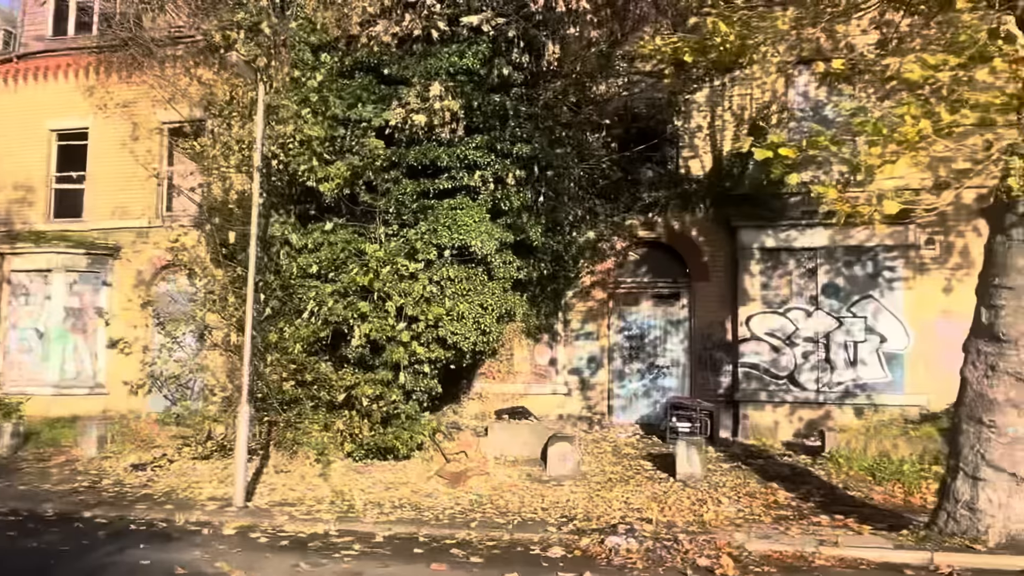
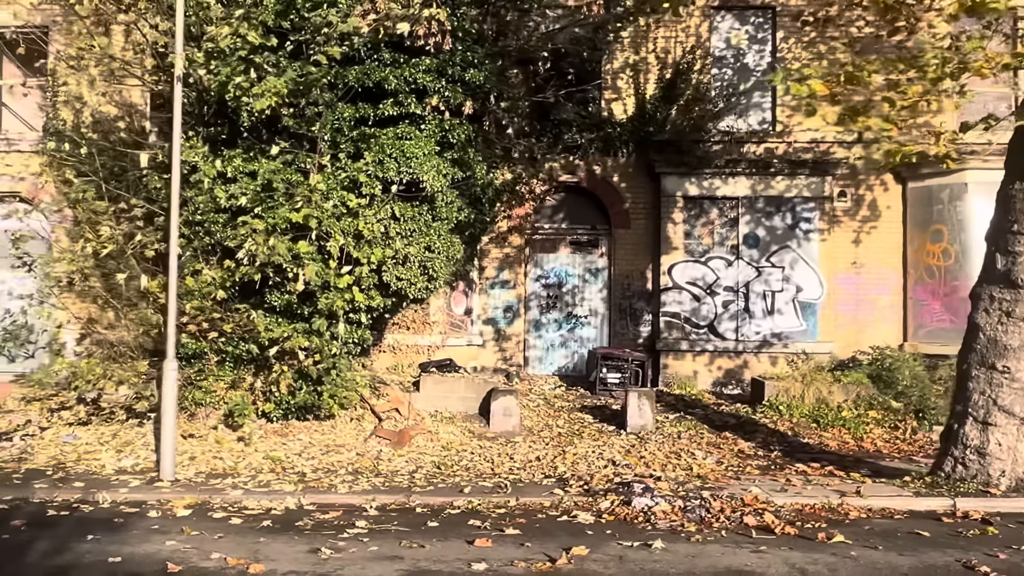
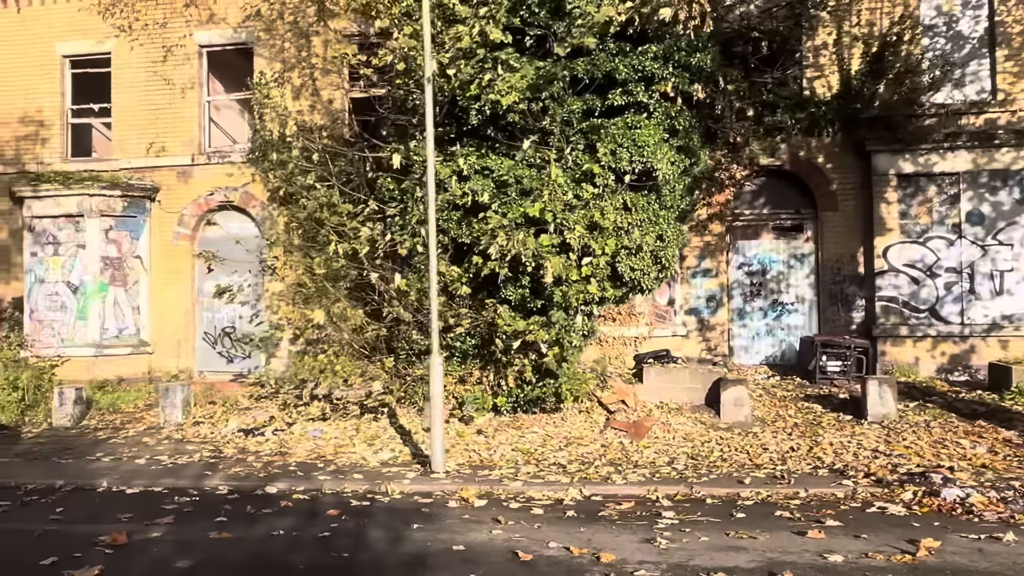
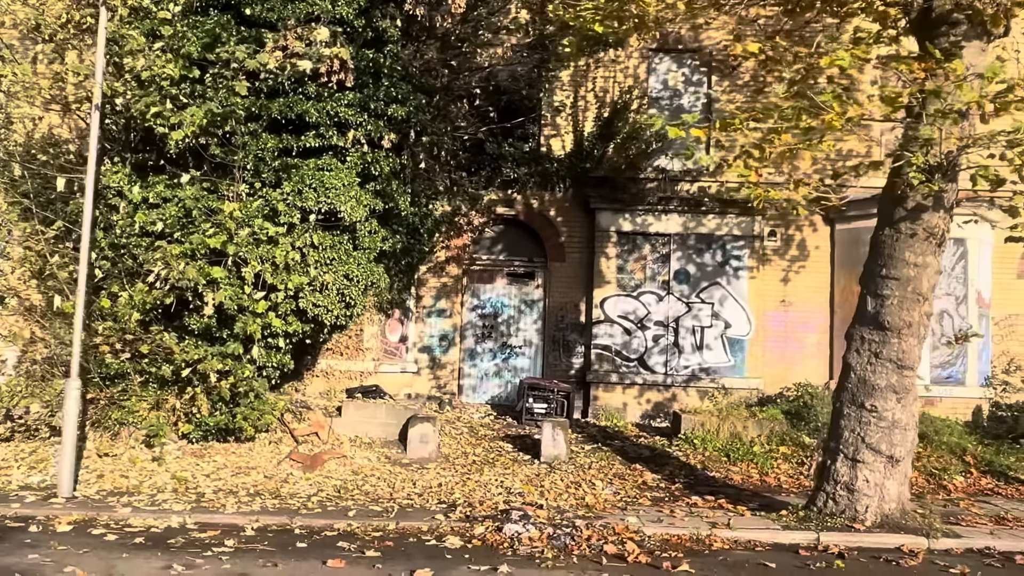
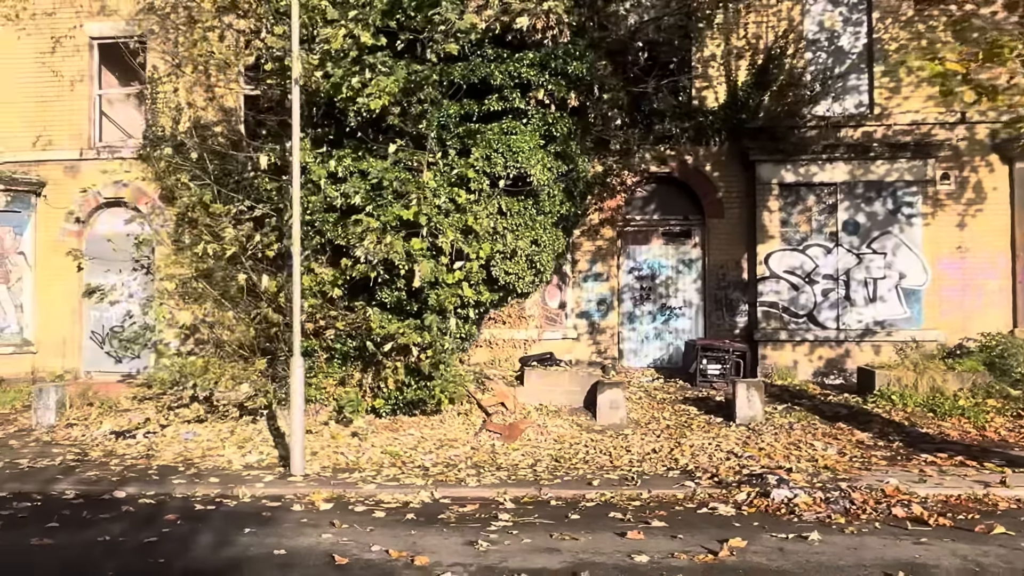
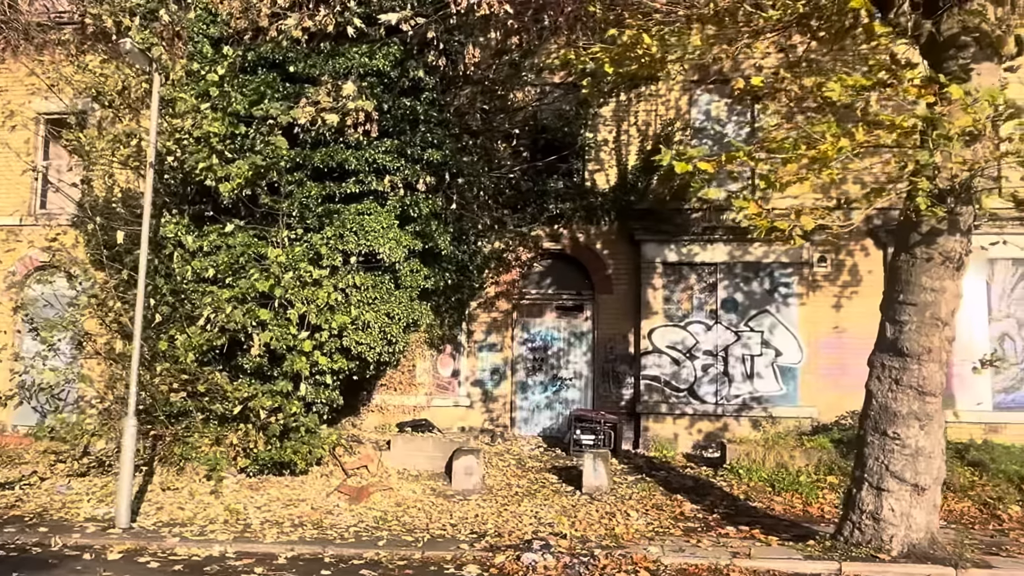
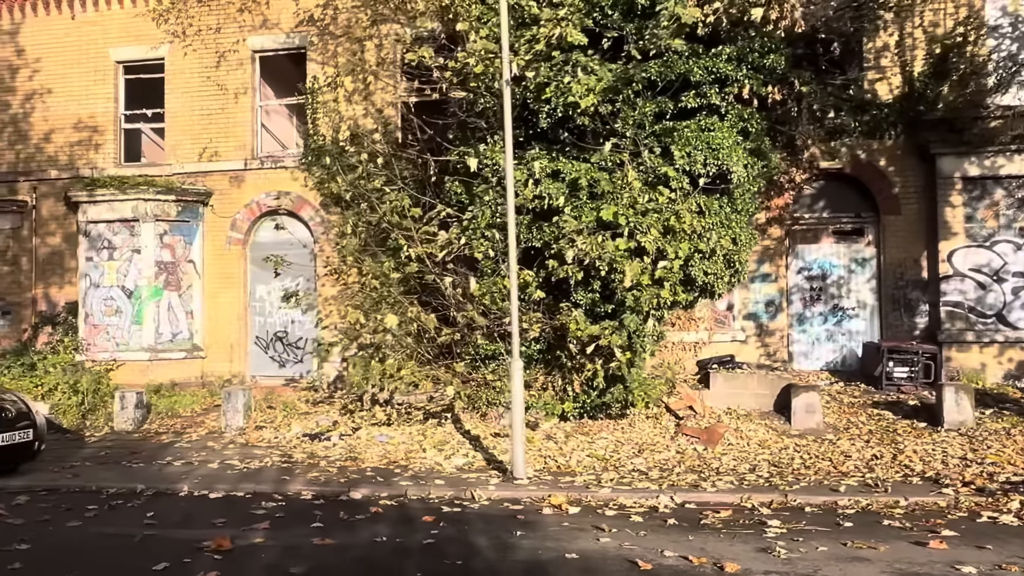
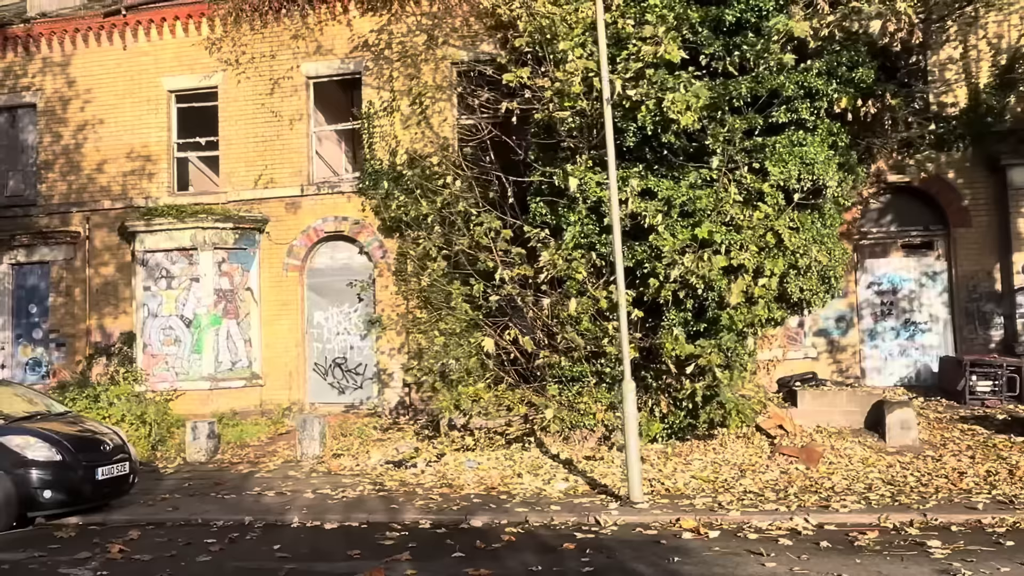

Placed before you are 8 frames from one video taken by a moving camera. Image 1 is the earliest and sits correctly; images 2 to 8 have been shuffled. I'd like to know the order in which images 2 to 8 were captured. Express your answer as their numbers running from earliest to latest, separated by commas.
6, 4, 2, 5, 3, 7, 8
